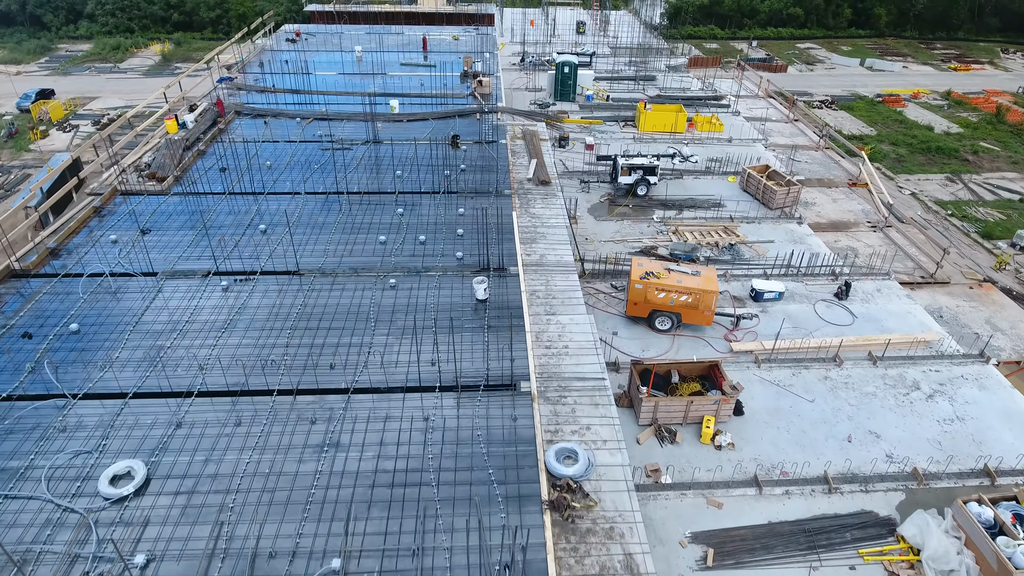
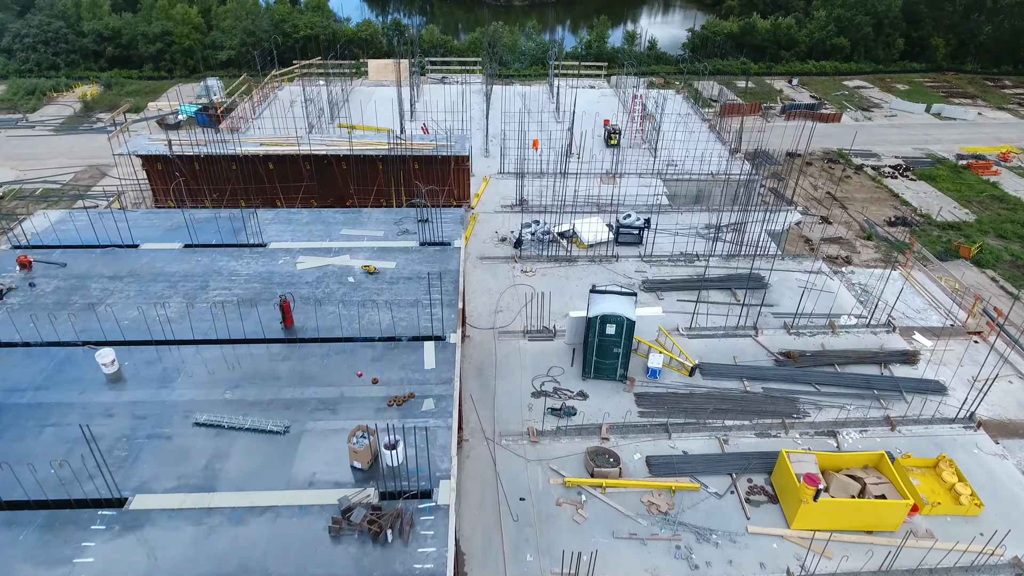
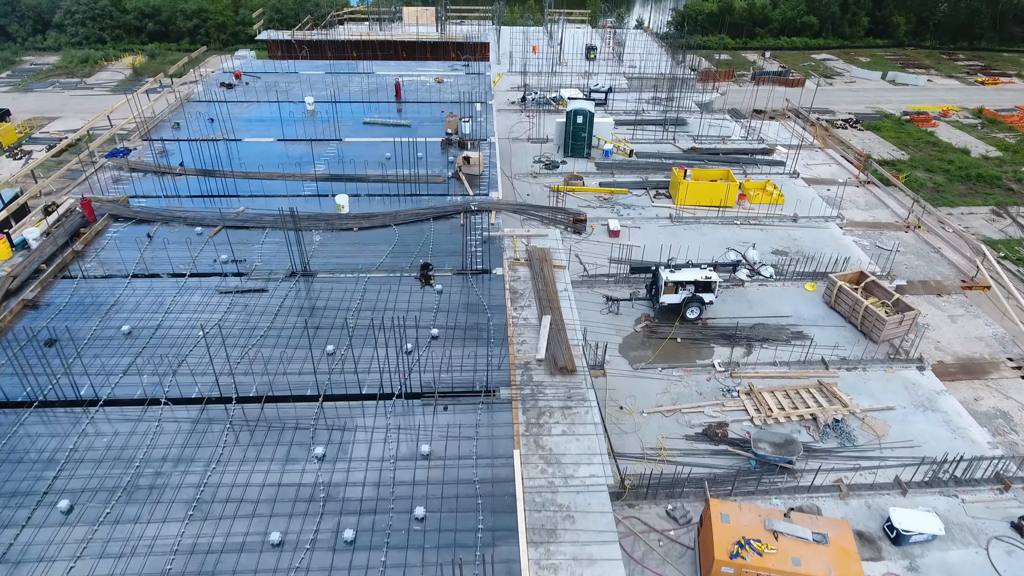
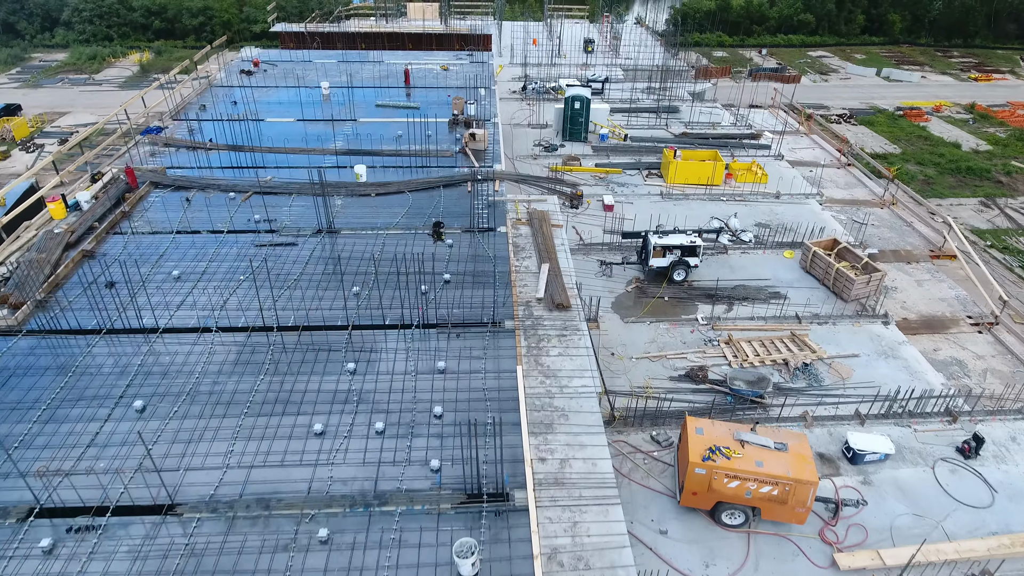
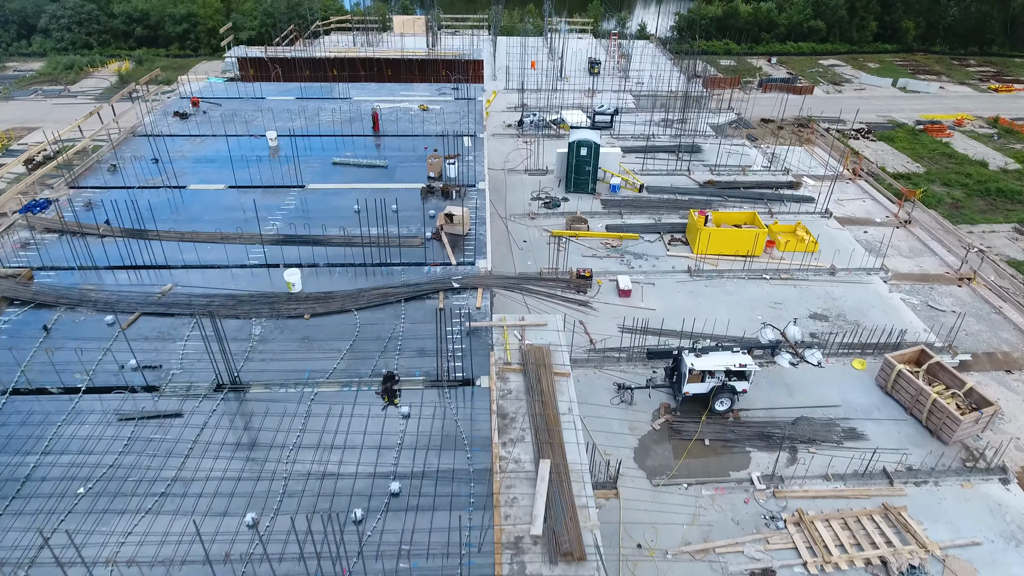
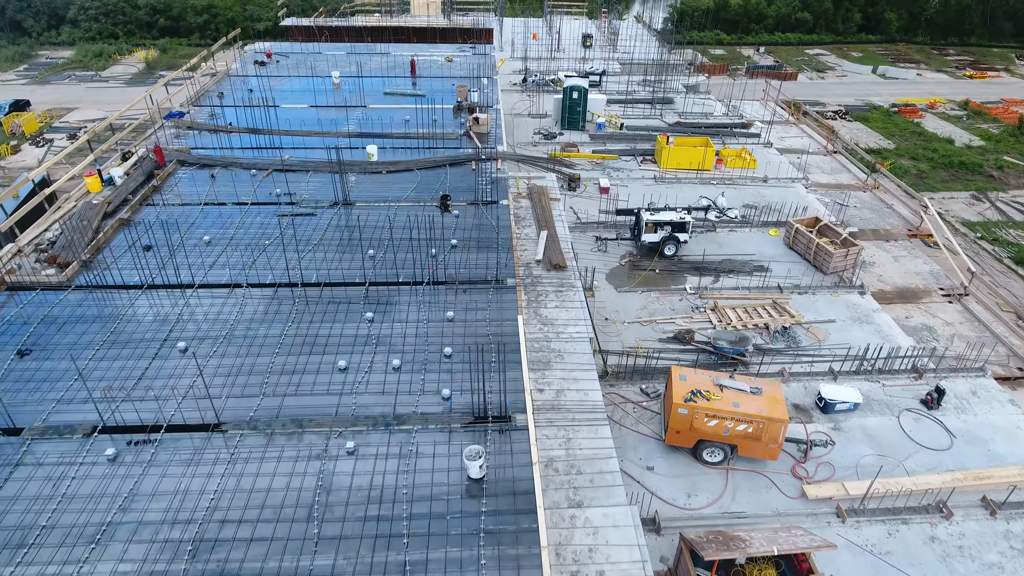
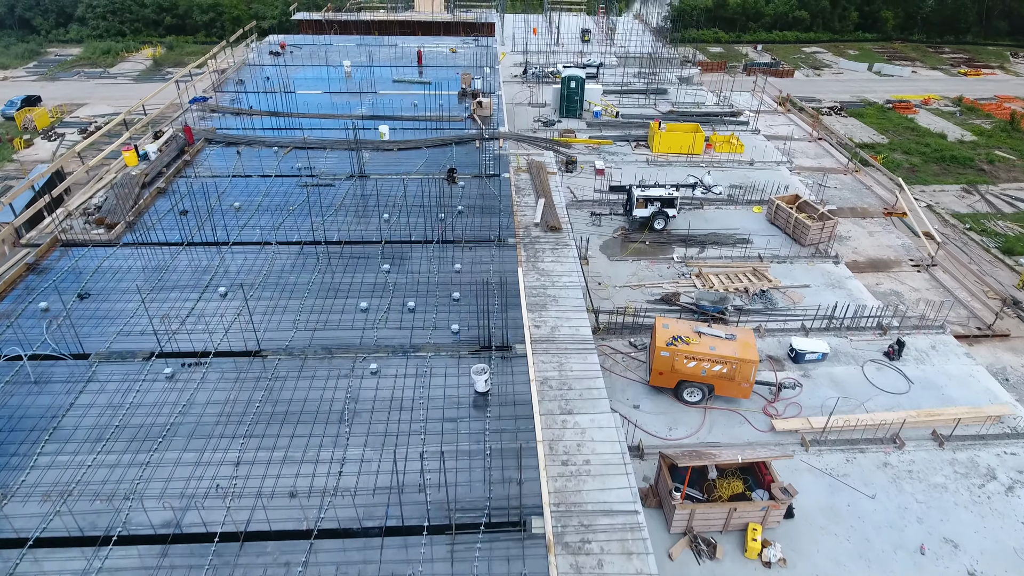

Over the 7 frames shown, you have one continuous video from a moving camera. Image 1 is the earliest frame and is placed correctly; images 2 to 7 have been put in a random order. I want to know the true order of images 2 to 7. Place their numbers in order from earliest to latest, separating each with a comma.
7, 6, 4, 3, 5, 2
